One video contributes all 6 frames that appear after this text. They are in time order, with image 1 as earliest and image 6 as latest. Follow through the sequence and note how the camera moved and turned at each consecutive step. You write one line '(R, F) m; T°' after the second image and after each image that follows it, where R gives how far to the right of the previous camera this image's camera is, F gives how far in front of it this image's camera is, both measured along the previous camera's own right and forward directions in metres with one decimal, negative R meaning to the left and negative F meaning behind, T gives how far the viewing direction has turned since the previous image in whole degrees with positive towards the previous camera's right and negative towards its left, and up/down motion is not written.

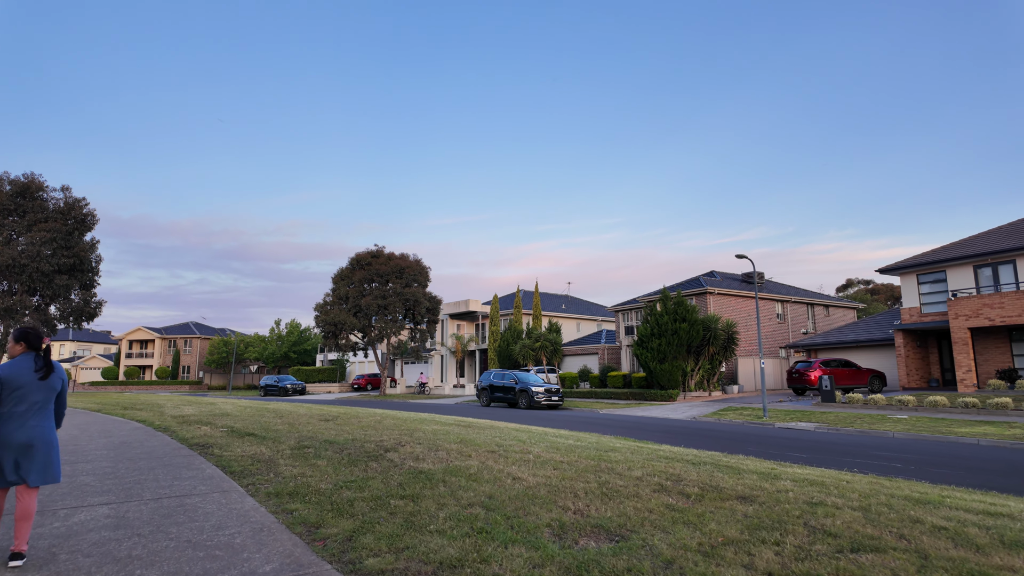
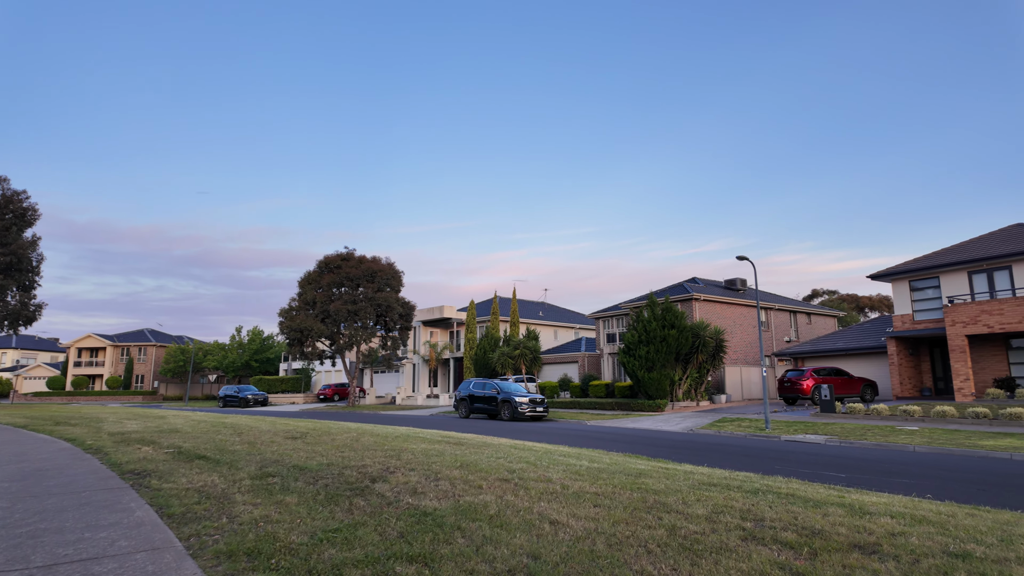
(-0.6, +1.6) m; +3°
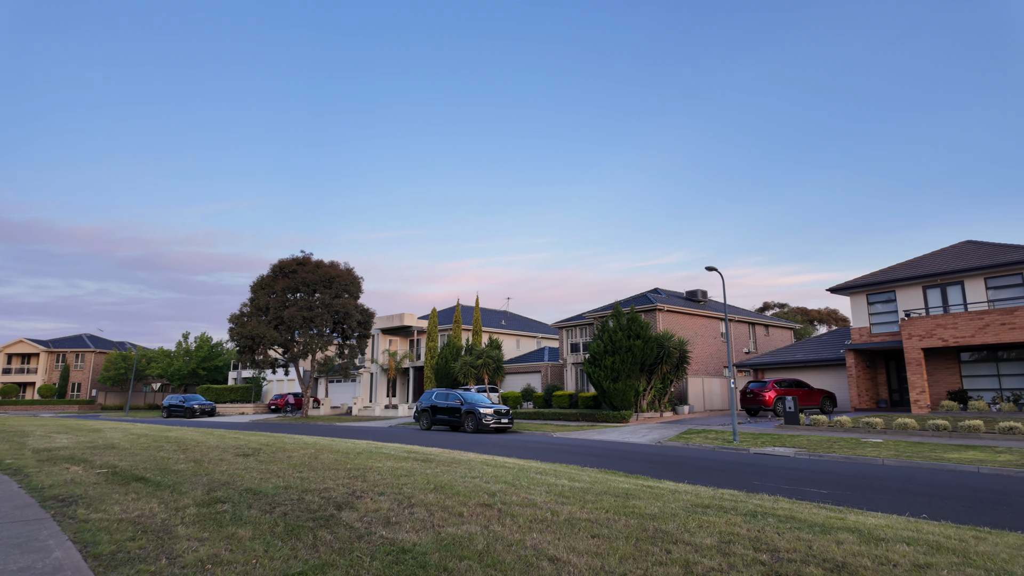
(-0.3, +0.6) m; +4°
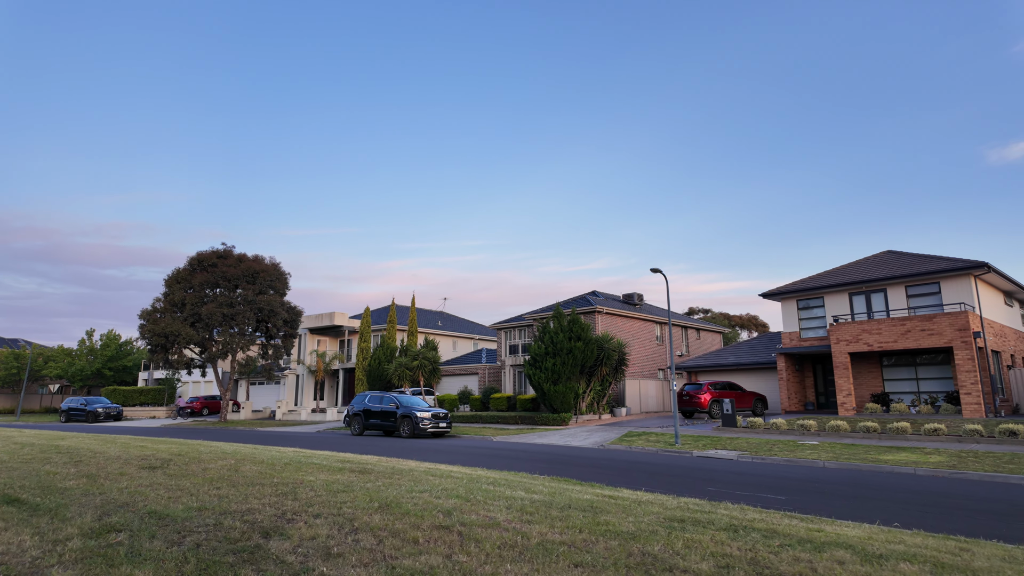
(-0.3, +0.8) m; +6°
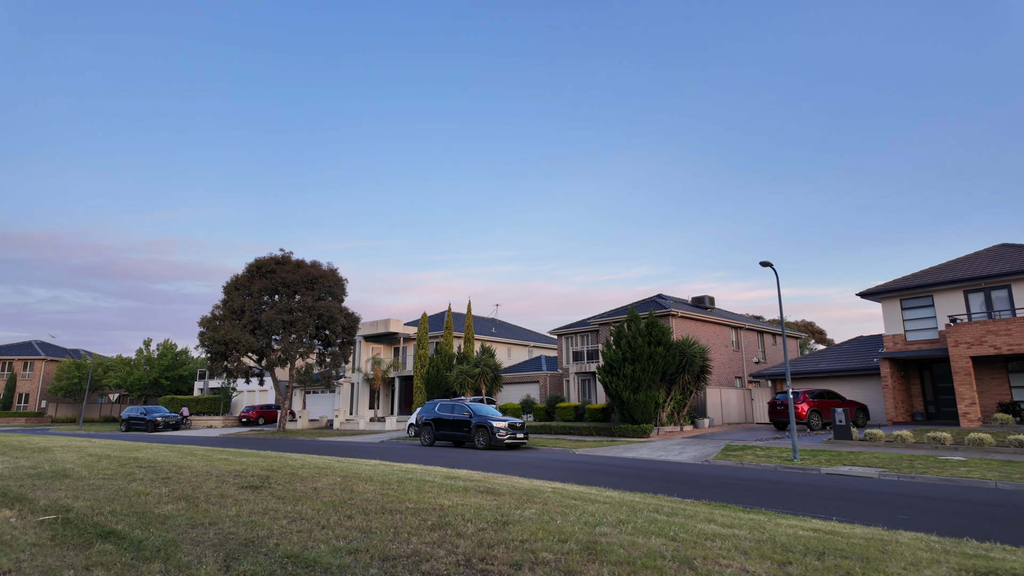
(-1.6, +1.5) m; -3°
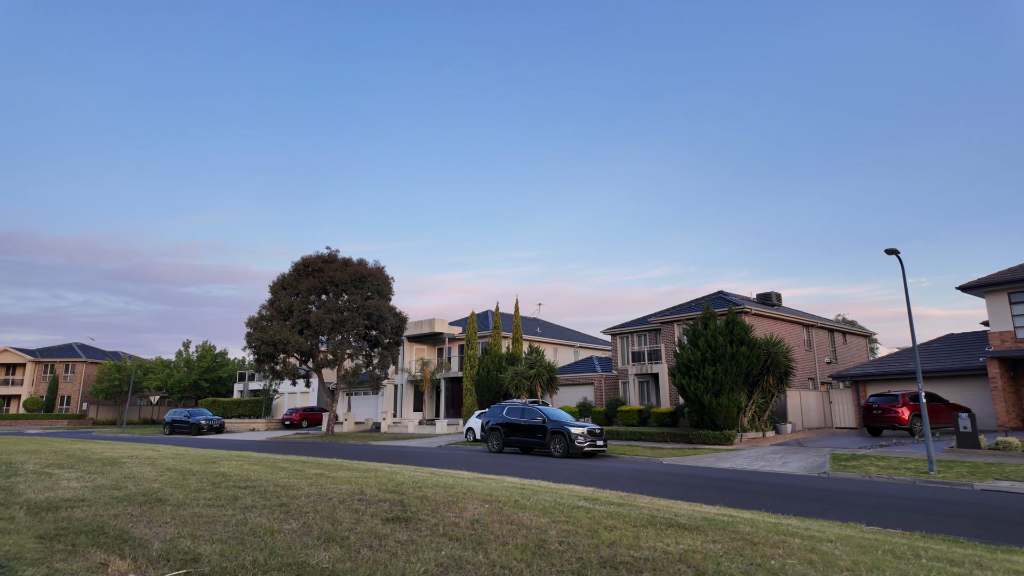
(-1.8, +1.5) m; -2°
